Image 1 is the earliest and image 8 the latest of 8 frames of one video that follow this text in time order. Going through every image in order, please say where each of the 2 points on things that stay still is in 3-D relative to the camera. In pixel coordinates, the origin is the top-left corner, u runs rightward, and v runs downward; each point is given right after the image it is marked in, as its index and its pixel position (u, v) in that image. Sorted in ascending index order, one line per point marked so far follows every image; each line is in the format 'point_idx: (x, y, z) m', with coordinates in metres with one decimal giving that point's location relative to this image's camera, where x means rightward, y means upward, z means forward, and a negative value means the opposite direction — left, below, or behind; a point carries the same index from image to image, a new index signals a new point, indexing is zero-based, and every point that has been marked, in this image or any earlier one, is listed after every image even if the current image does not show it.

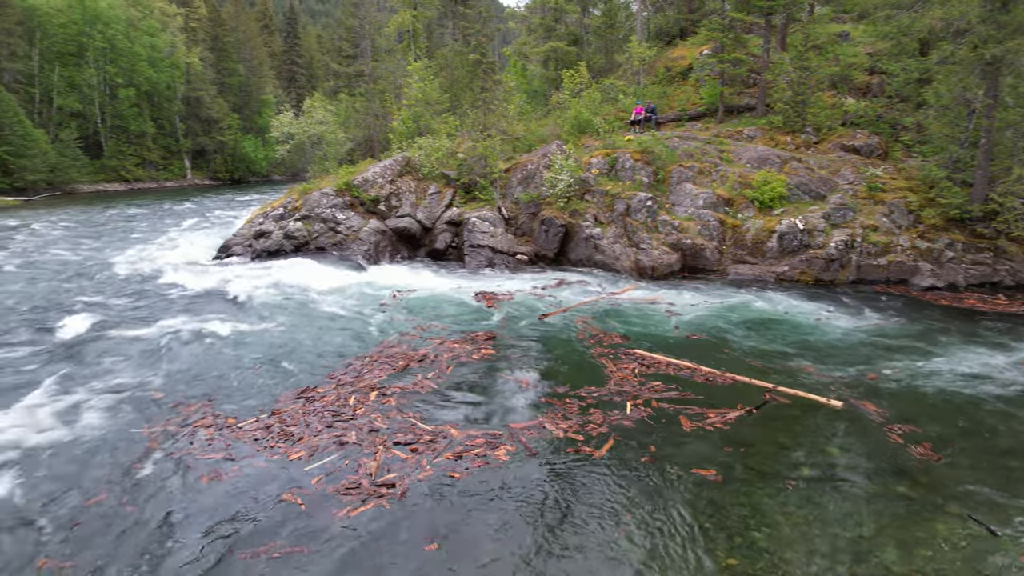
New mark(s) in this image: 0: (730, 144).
0: (+7.0, +4.6, +16.2) m
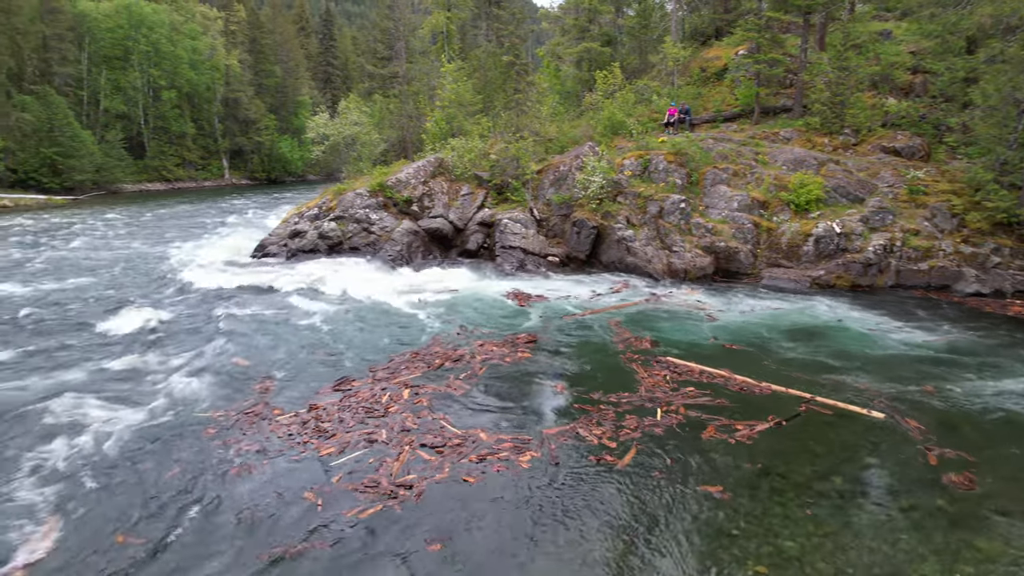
0: (+8.0, +4.5, +15.9) m
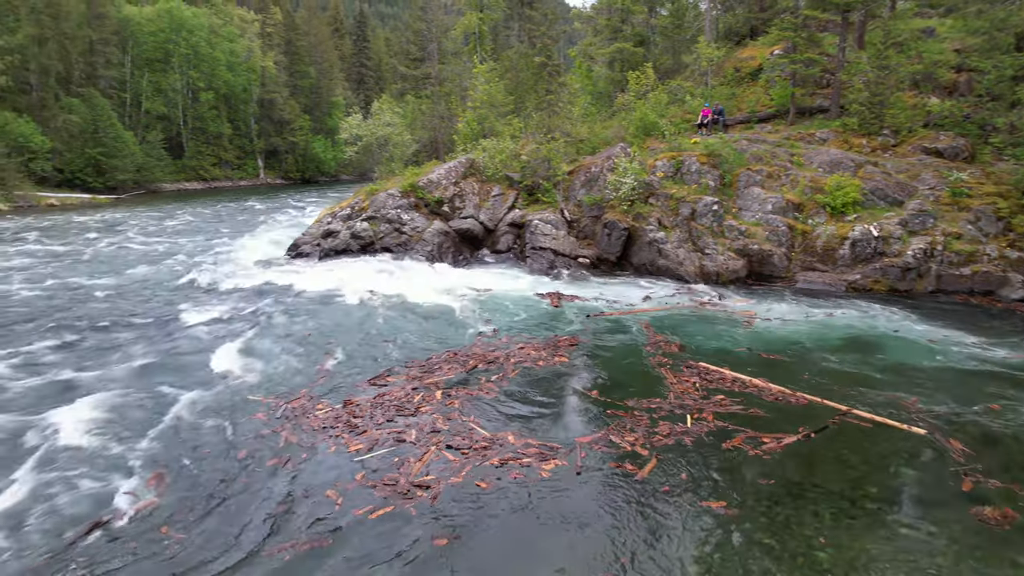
0: (+8.9, +4.3, +15.6) m
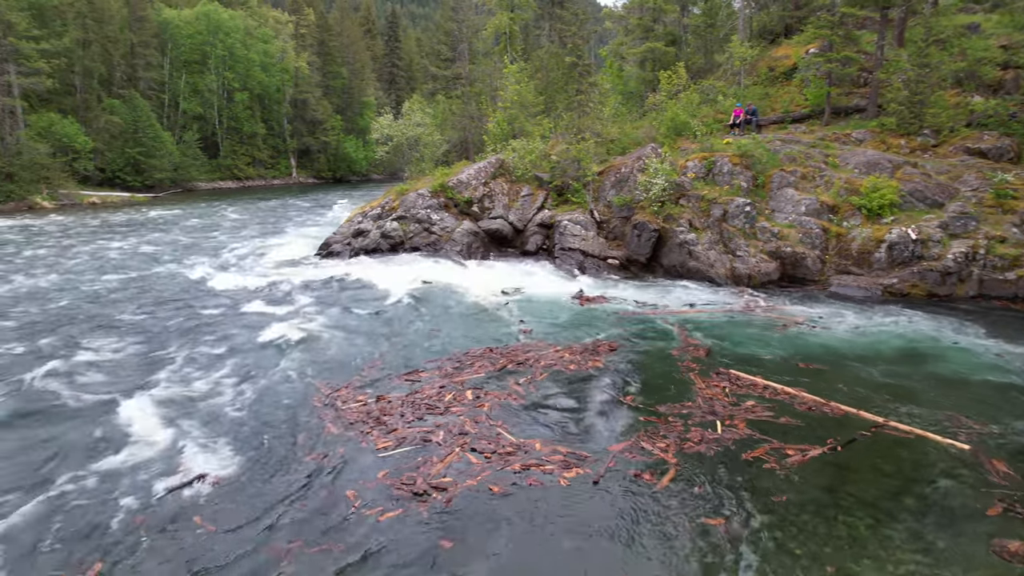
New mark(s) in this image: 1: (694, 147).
0: (+9.8, +4.2, +15.2) m
1: (+5.9, +4.5, +16.1) m
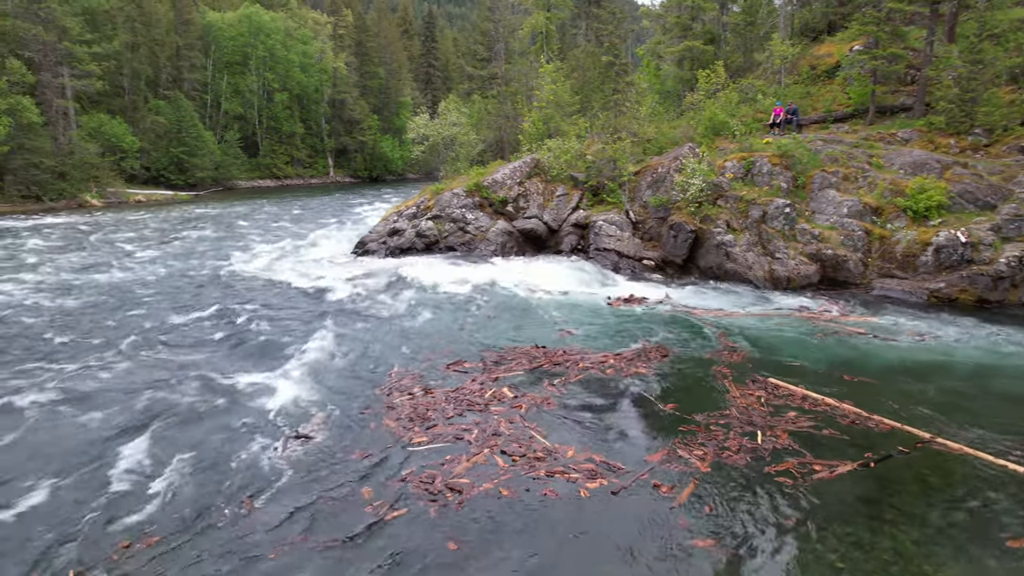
0: (+10.8, +4.1, +14.8) m
1: (+6.9, +4.4, +15.8) m
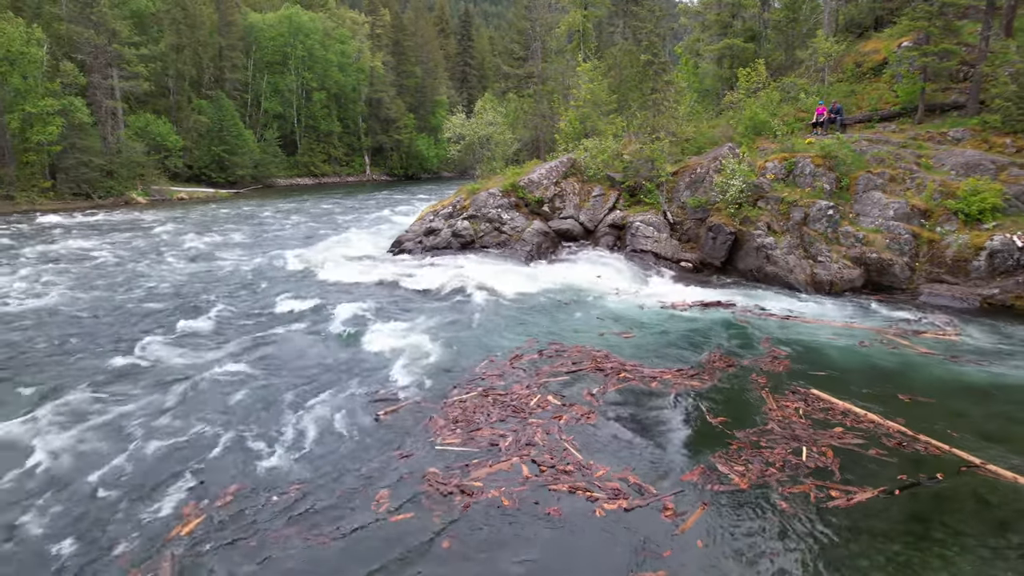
0: (+11.8, +4.0, +14.2) m
1: (+8.0, +4.3, +15.4) m
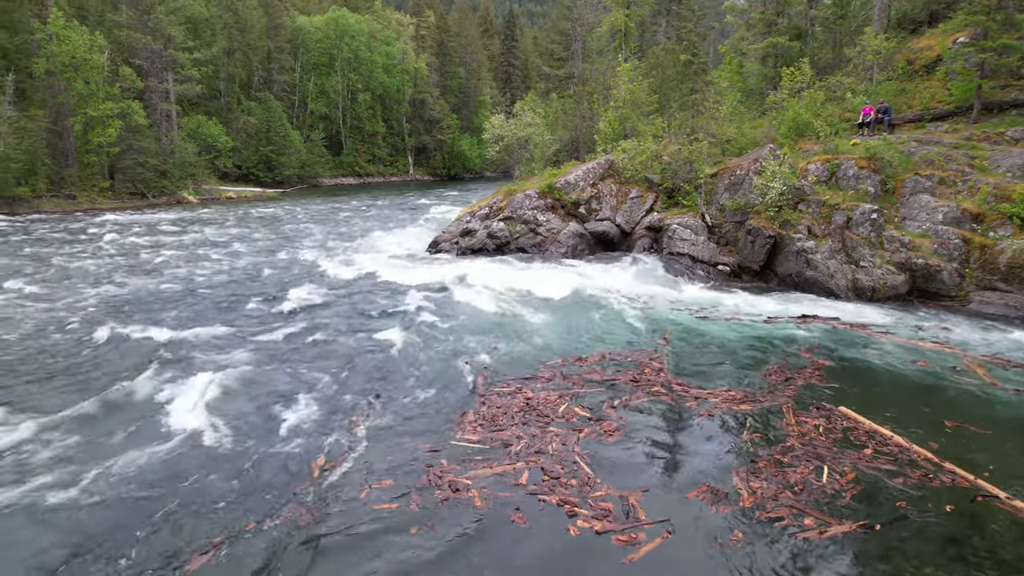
0: (+12.8, +3.8, +13.6) m
1: (+9.1, +4.2, +15.0) m
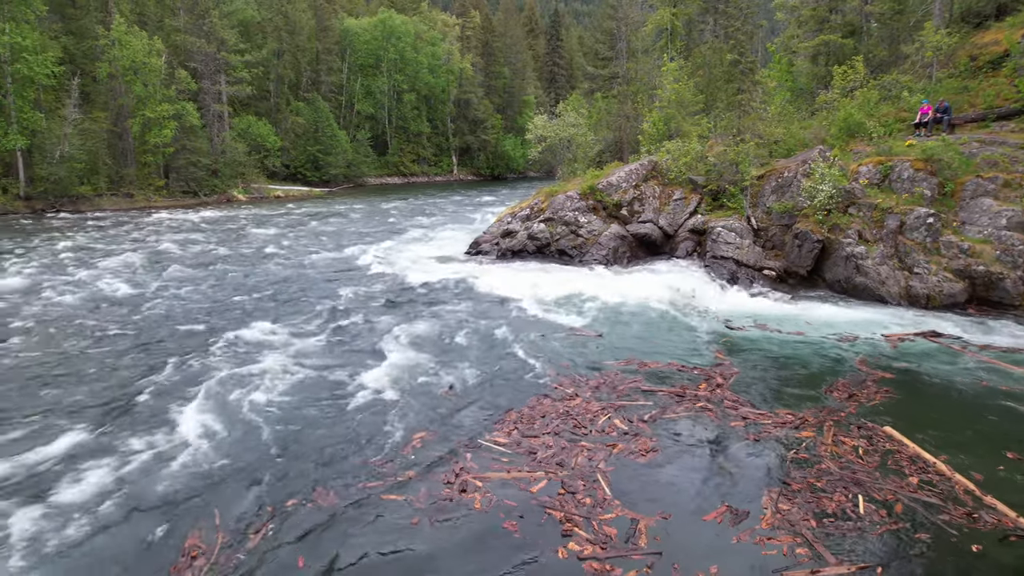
0: (+13.9, +3.5, +12.9) m
1: (+10.2, +4.1, +14.5) m
